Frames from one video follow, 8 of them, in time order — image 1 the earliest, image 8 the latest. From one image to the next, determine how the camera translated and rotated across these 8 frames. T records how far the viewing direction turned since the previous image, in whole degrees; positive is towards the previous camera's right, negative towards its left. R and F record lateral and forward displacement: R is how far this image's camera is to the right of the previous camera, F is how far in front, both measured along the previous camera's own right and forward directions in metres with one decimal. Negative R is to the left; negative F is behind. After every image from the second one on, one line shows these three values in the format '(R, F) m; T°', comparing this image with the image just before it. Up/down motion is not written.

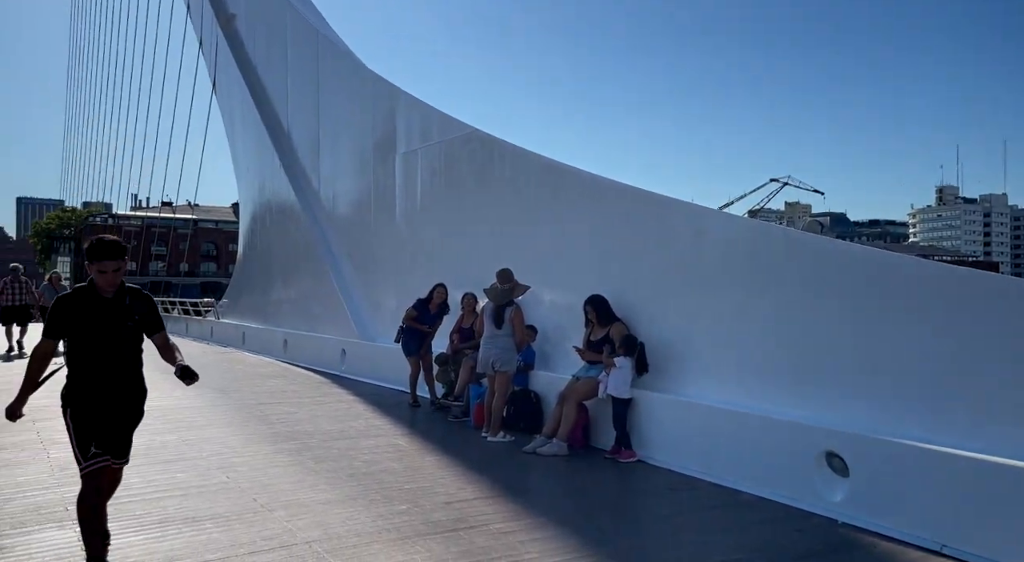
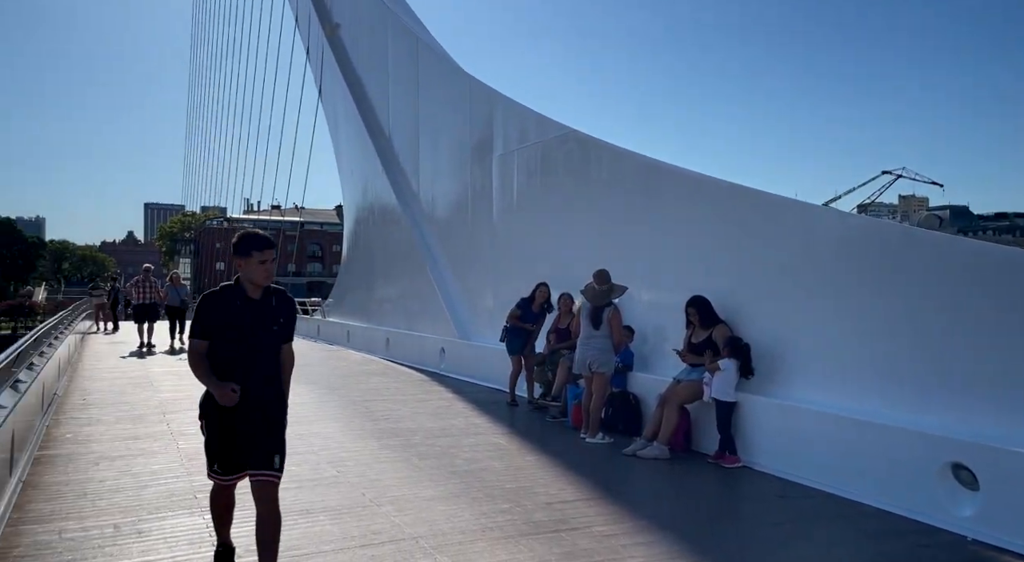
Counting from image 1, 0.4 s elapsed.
(0.0, -0.1) m; -7°
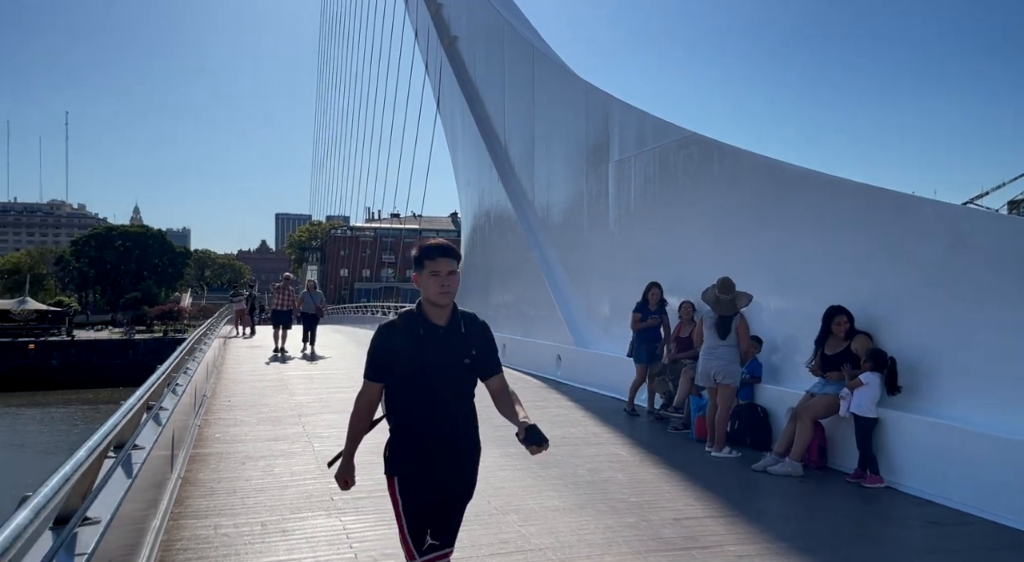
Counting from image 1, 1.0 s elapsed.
(-0.1, 0.0) m; -8°
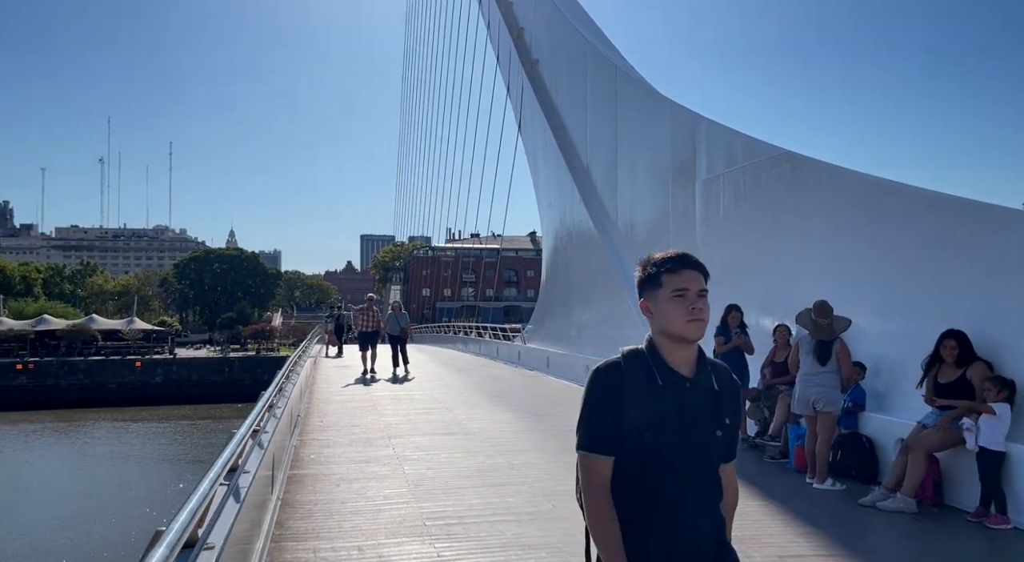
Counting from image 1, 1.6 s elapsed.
(-0.1, 0.0) m; -5°
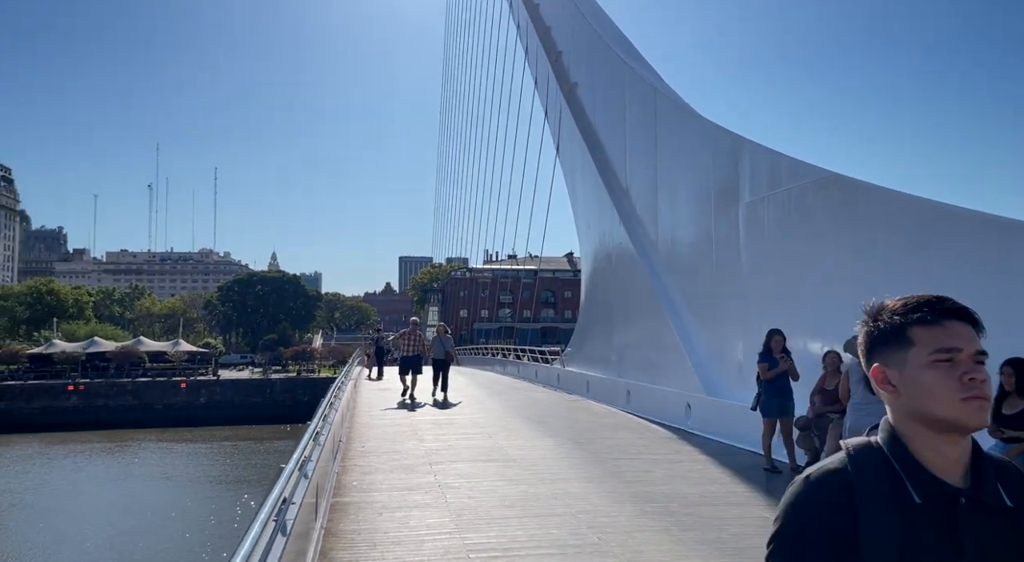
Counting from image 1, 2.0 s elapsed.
(0.0, 0.0) m; -3°
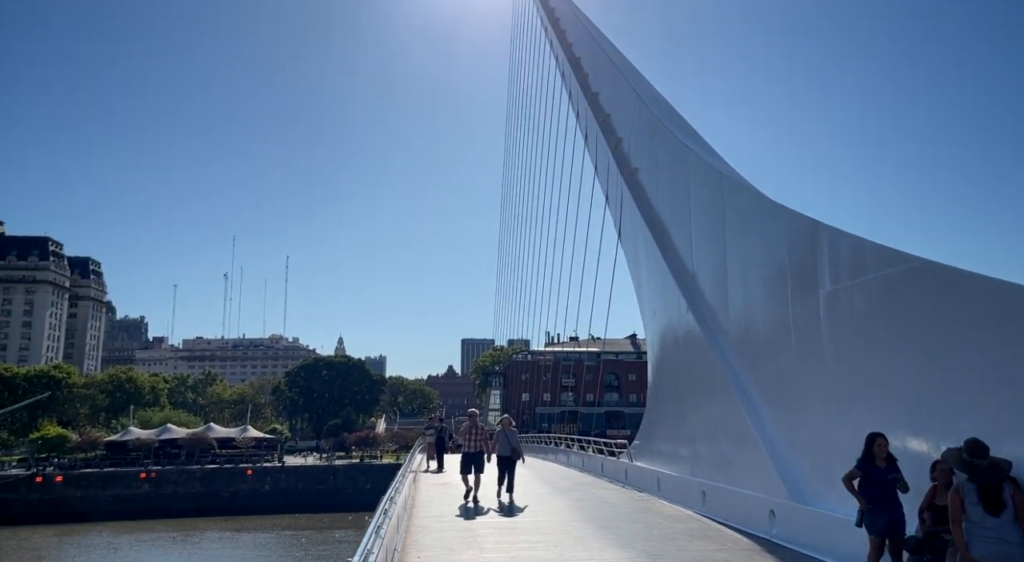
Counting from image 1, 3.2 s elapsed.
(0.0, +0.4) m; -4°
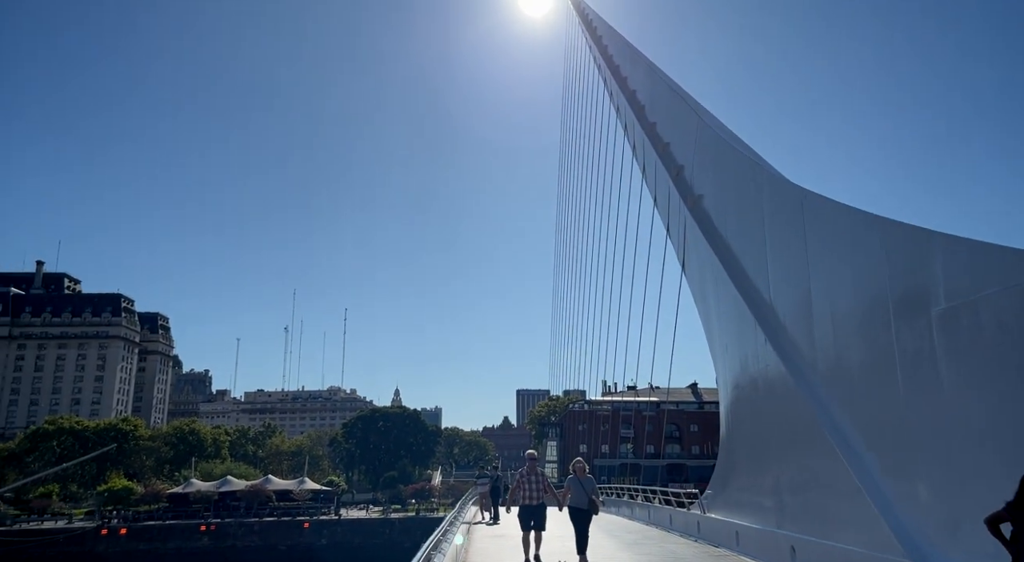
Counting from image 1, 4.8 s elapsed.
(-0.1, +1.0) m; -4°
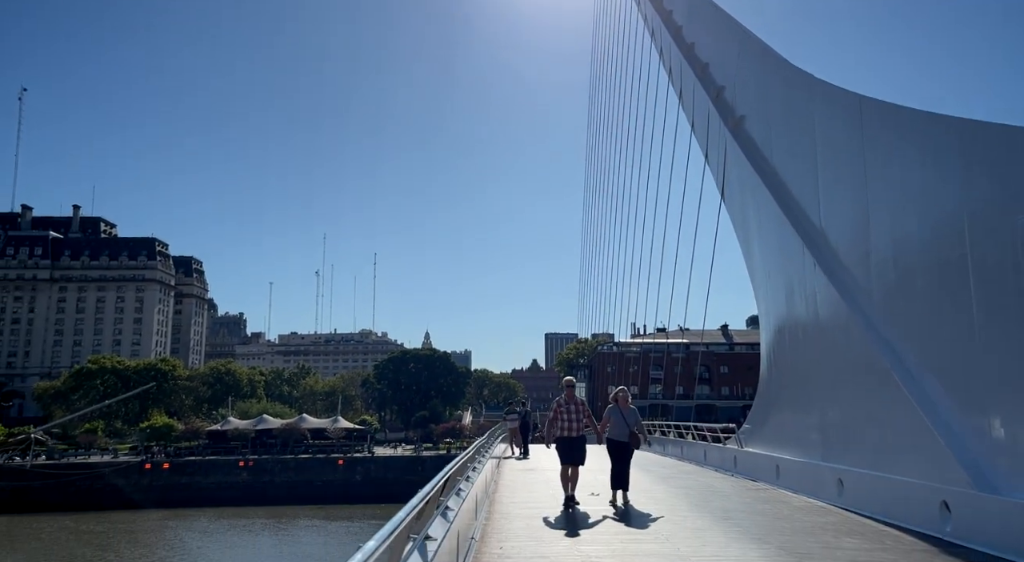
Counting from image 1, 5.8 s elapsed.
(0.0, +0.7) m; -2°
